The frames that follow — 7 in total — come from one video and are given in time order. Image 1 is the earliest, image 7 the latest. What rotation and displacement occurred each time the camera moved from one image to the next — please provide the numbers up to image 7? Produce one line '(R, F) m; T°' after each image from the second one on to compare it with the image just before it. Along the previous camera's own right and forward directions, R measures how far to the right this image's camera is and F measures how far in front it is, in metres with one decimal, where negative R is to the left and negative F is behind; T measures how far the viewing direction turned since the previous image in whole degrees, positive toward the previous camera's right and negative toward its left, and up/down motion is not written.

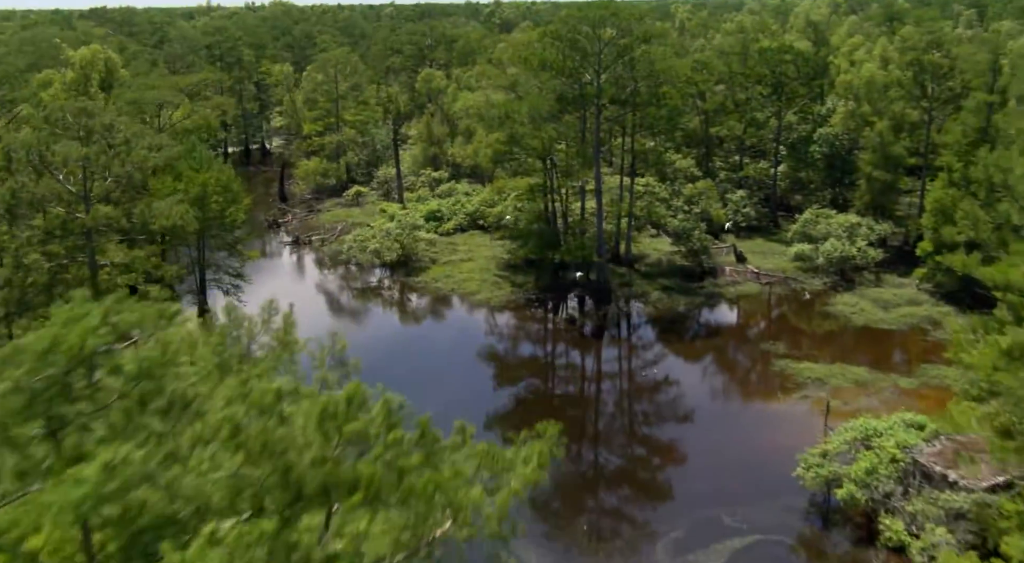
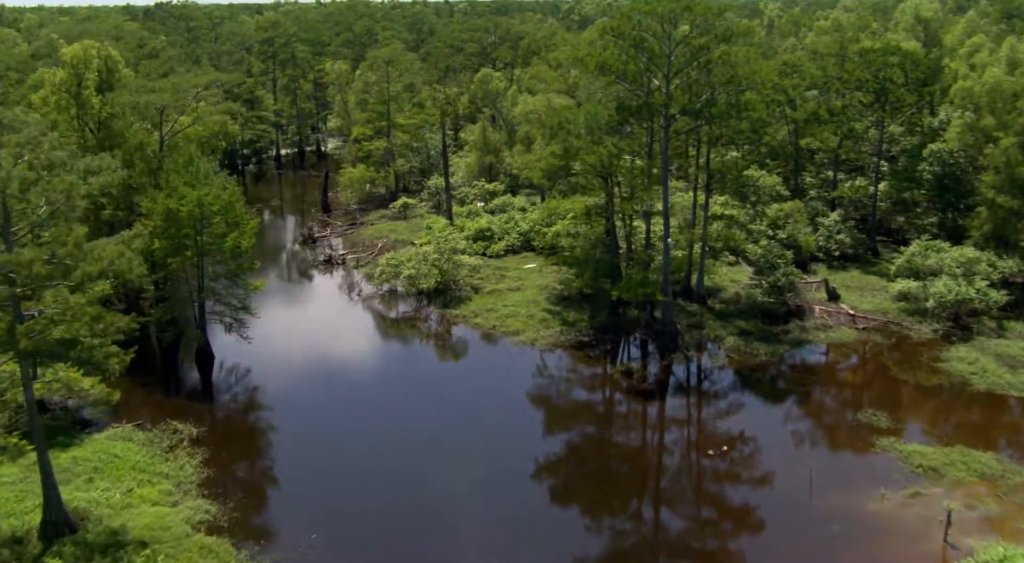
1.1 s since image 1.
(+0.8, +4.0) m; -5°
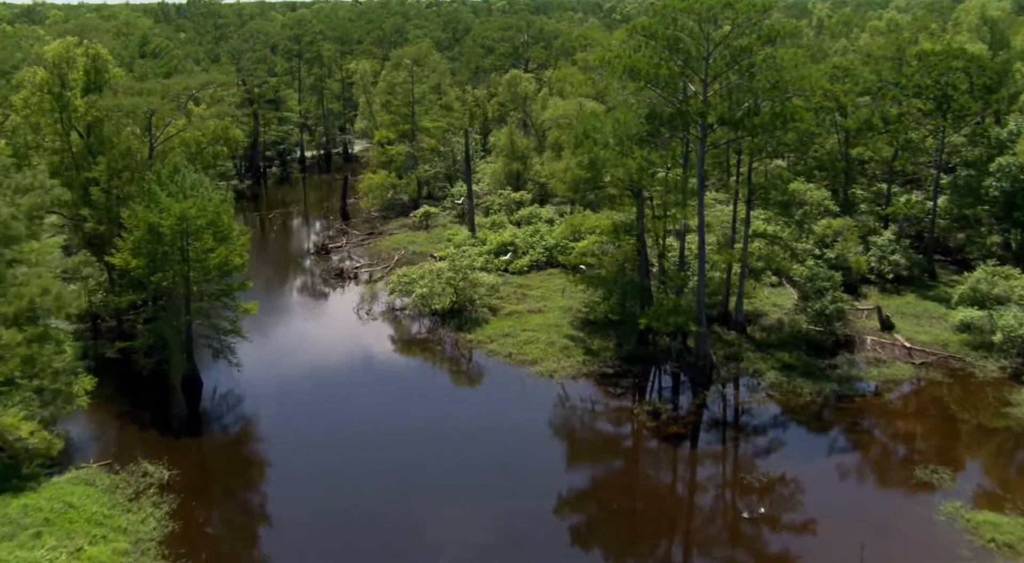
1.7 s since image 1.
(+0.6, +2.2) m; -3°
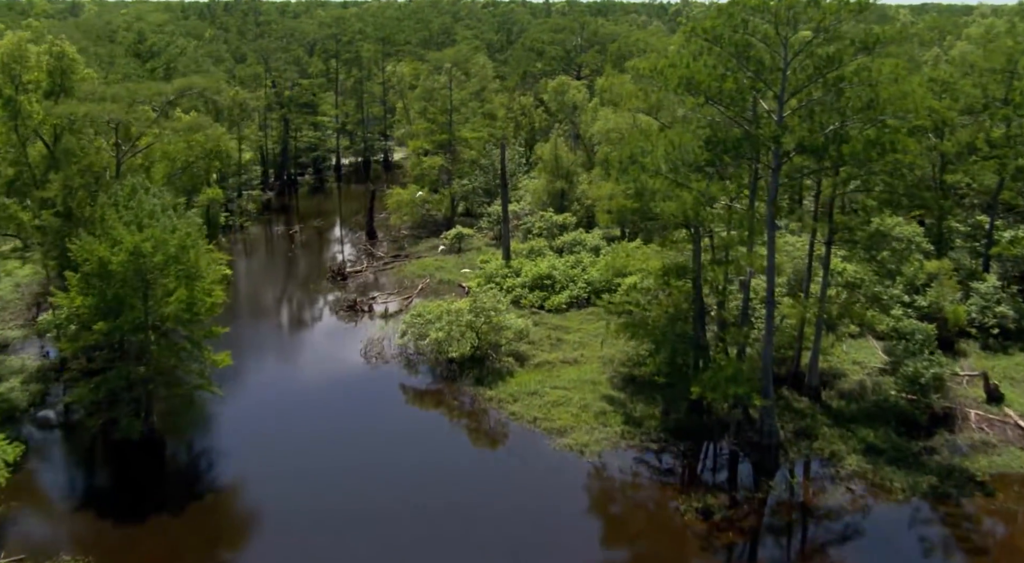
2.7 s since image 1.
(+0.6, +3.8) m; -4°
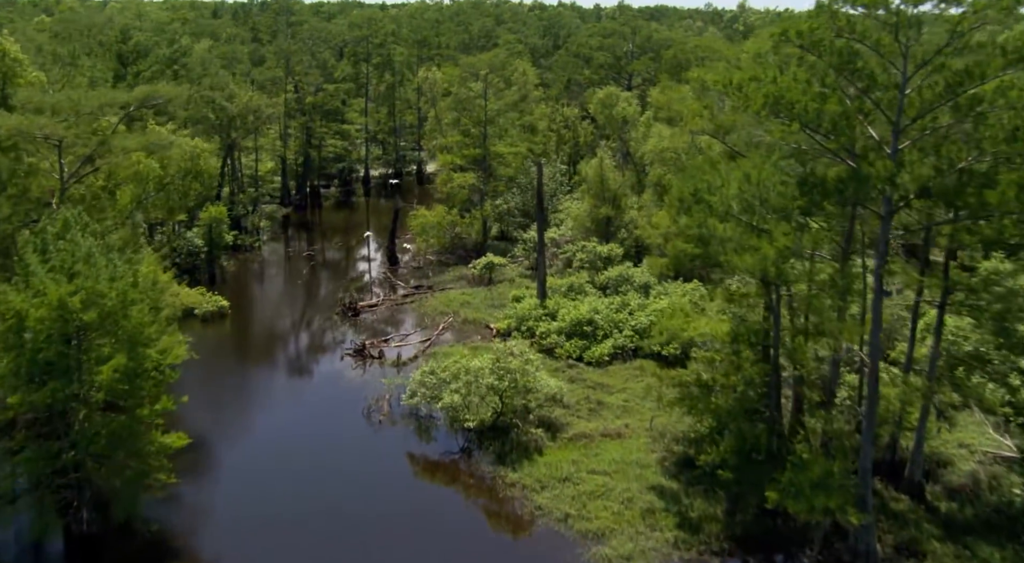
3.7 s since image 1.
(+0.2, +3.8) m; -3°
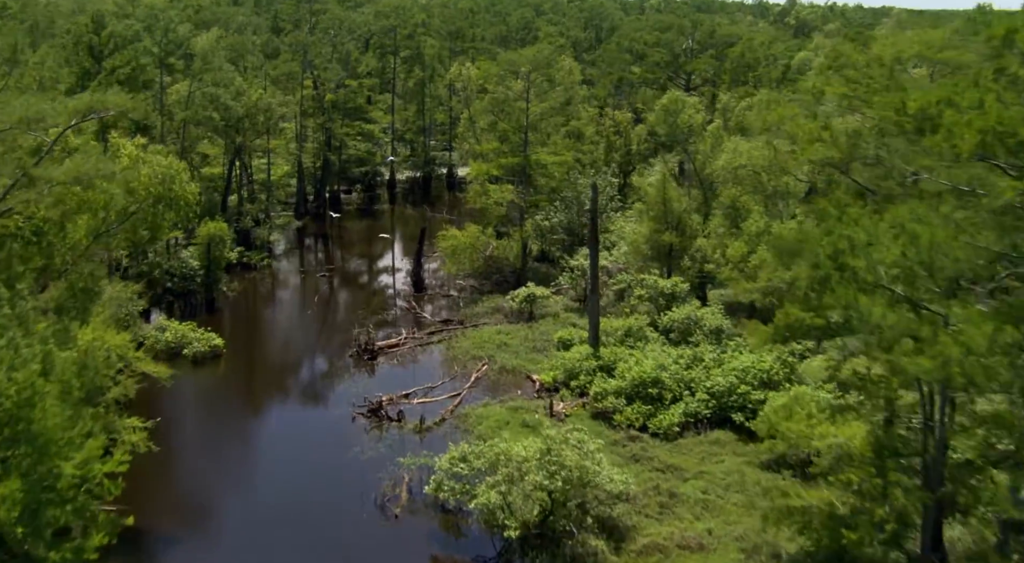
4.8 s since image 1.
(-0.5, +4.1) m; -2°
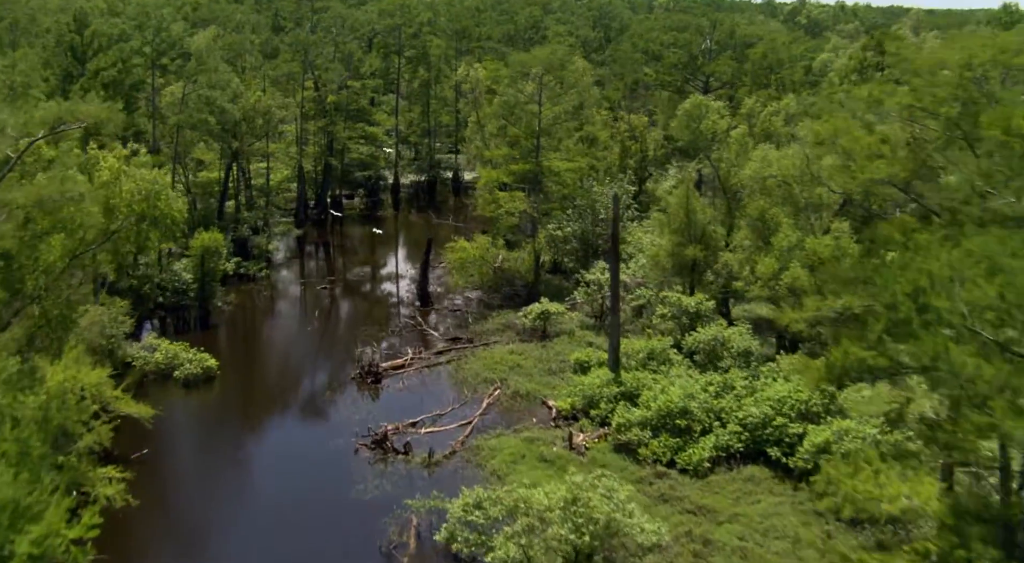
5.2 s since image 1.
(-0.3, +1.4) m; 0°
